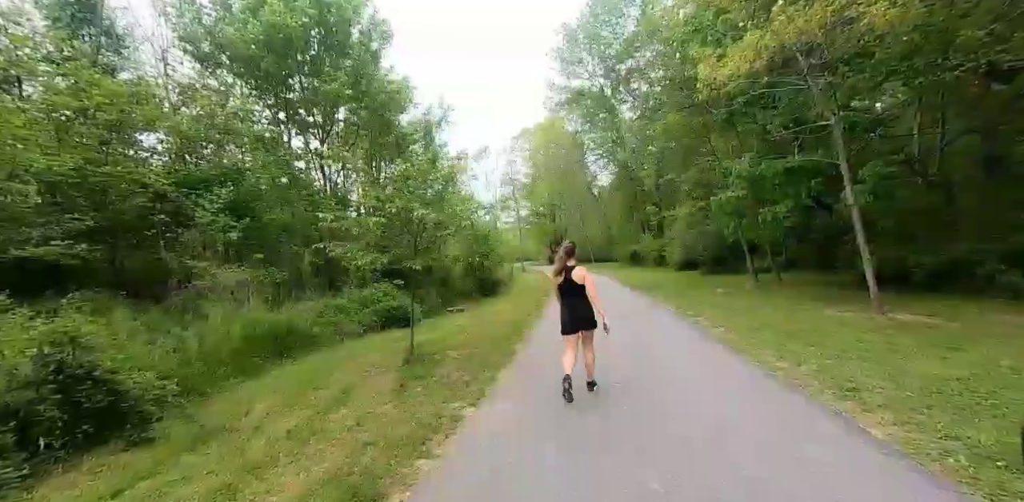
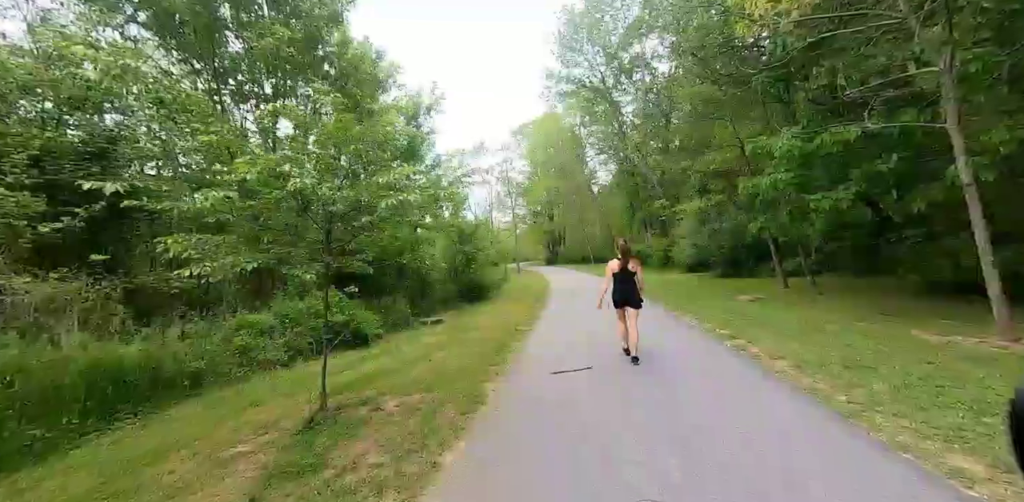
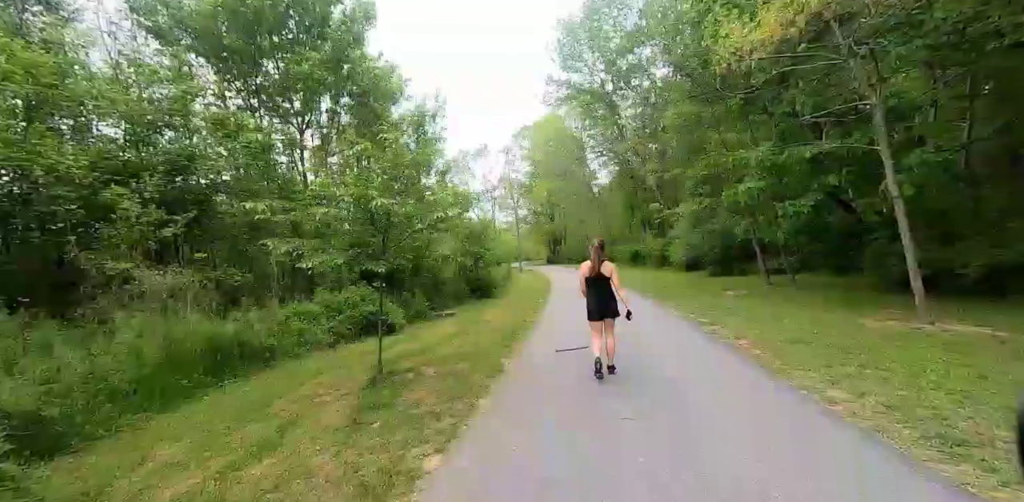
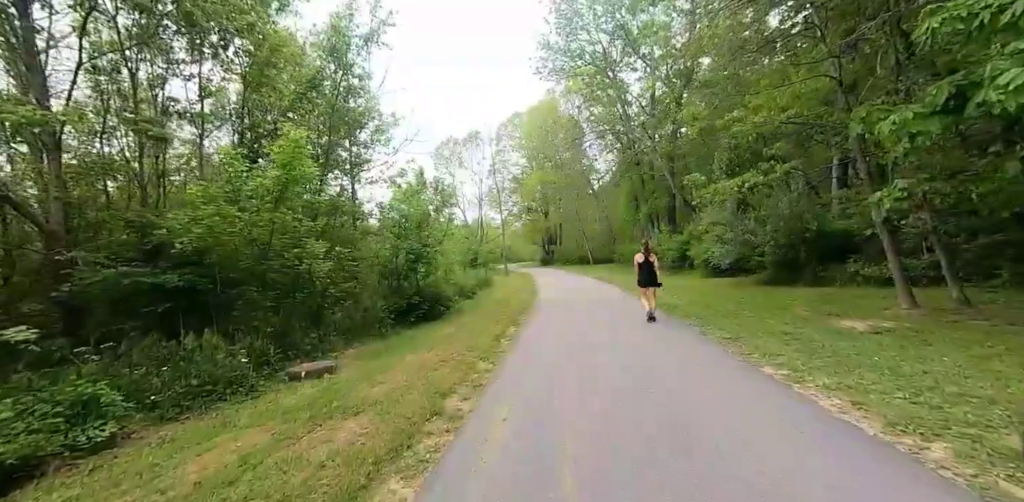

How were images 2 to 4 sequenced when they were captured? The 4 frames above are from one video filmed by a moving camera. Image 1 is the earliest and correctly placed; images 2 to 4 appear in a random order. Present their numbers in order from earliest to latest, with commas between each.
3, 2, 4
